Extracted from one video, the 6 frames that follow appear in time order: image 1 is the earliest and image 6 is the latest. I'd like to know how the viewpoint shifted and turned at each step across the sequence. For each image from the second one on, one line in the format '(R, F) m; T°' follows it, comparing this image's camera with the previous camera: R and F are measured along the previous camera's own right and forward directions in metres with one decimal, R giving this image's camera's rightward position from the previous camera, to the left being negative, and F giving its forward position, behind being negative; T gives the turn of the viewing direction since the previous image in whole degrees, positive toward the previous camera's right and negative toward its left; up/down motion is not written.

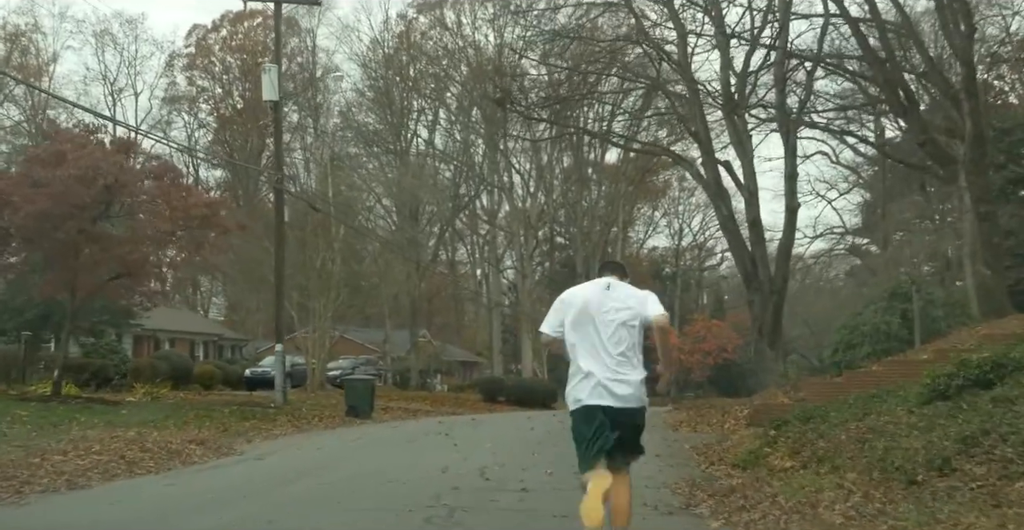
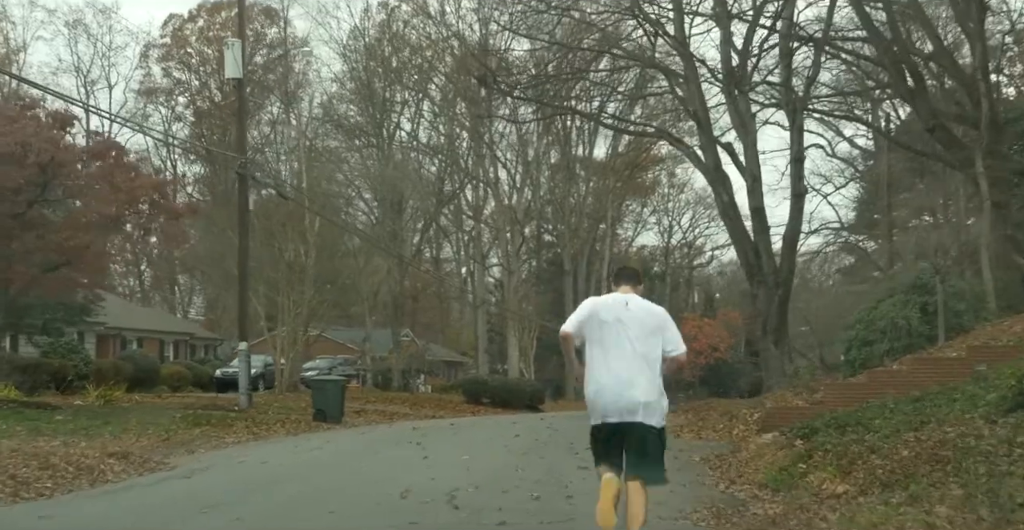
(0.0, +1.4) m; +1°
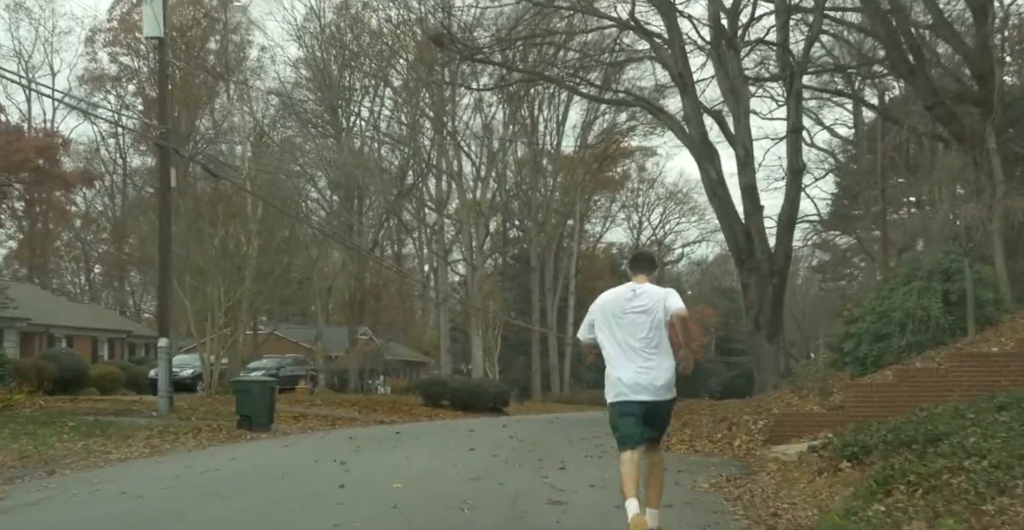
(+0.1, +2.1) m; +2°
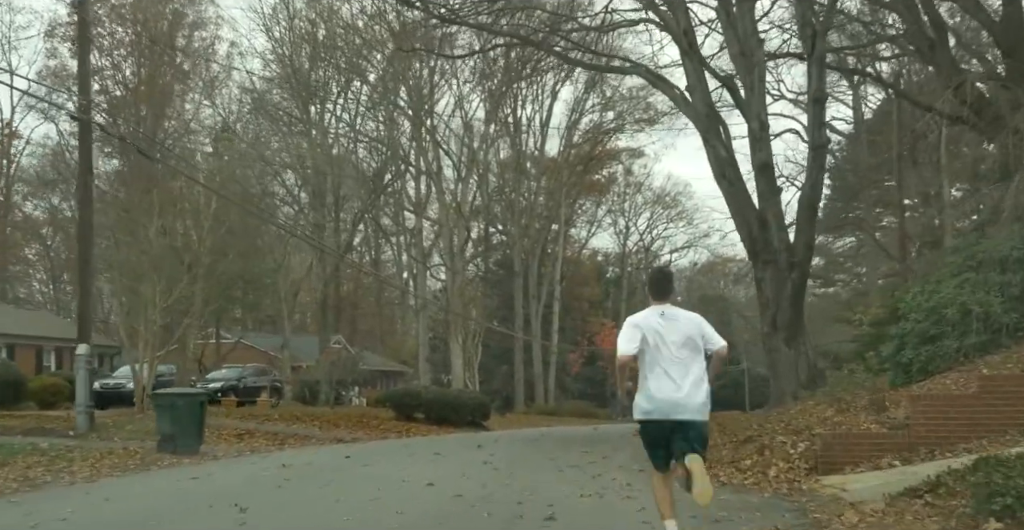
(+0.1, +2.1) m; +1°
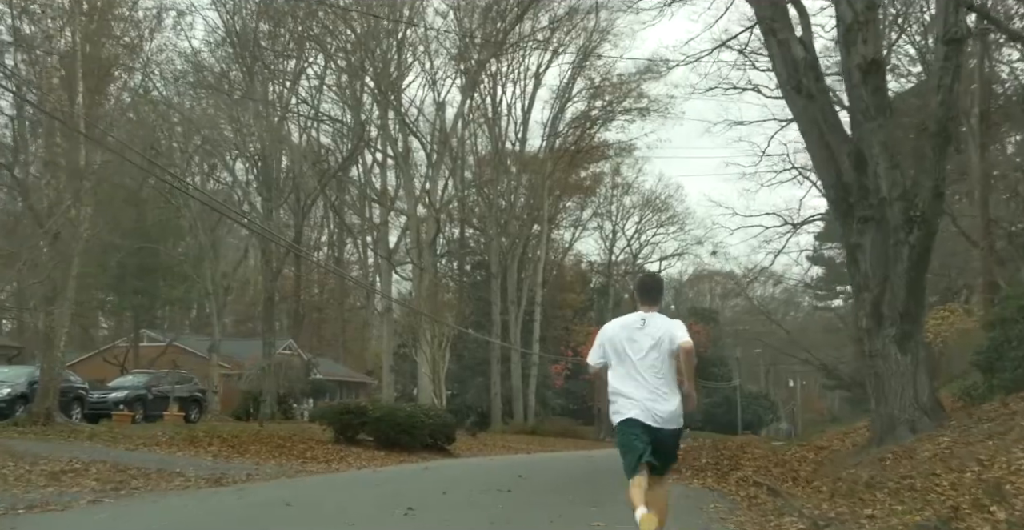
(+0.1, +4.7) m; +1°
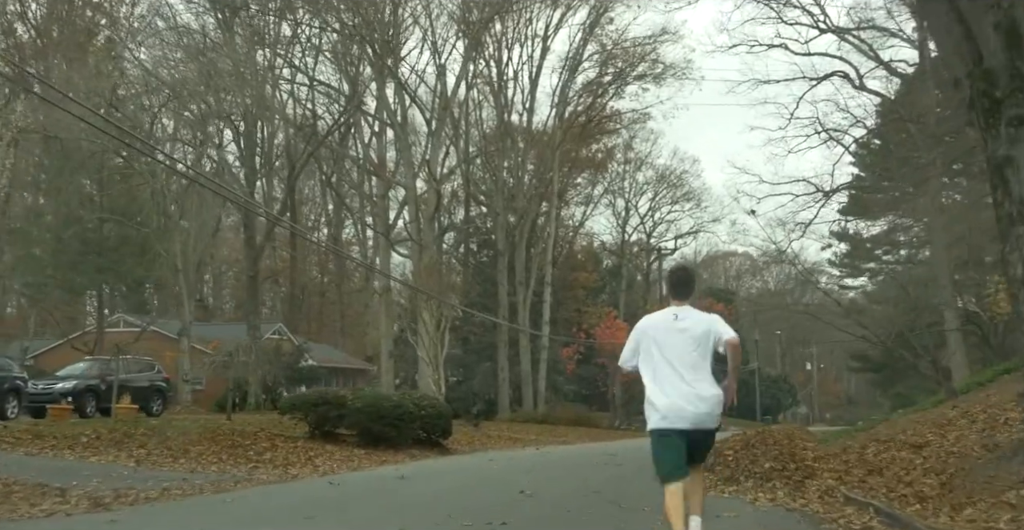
(+0.1, +2.7) m; 0°
